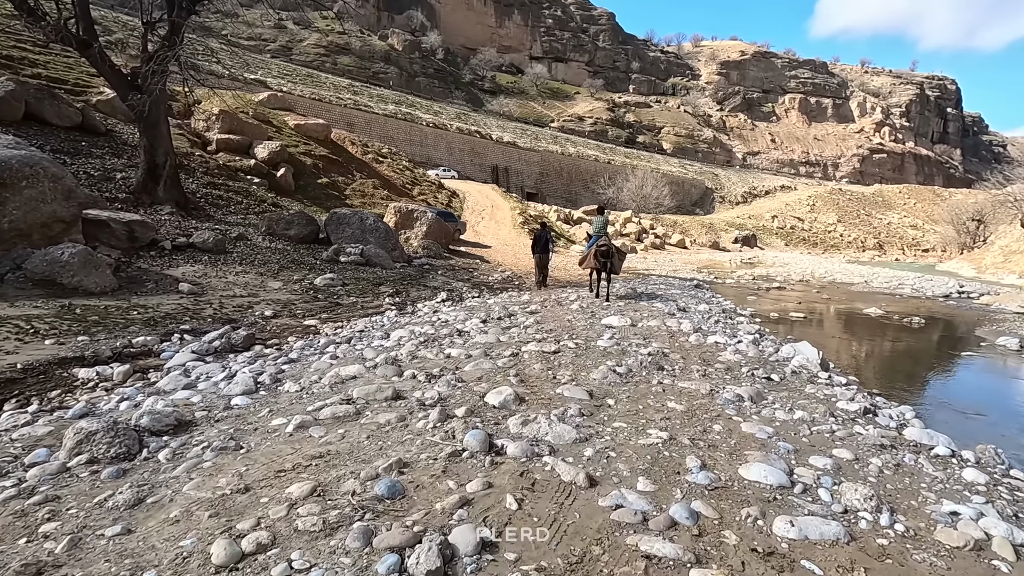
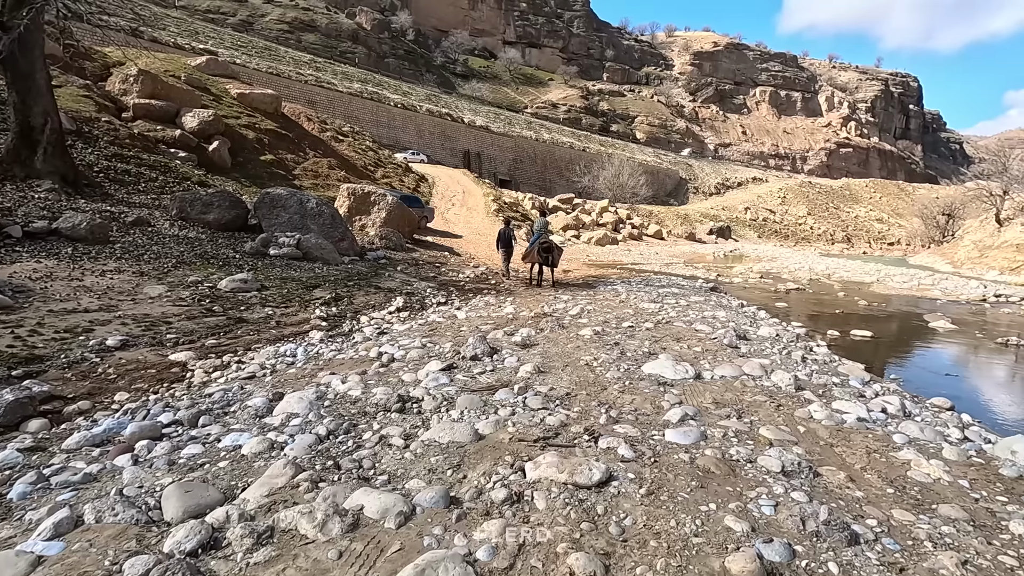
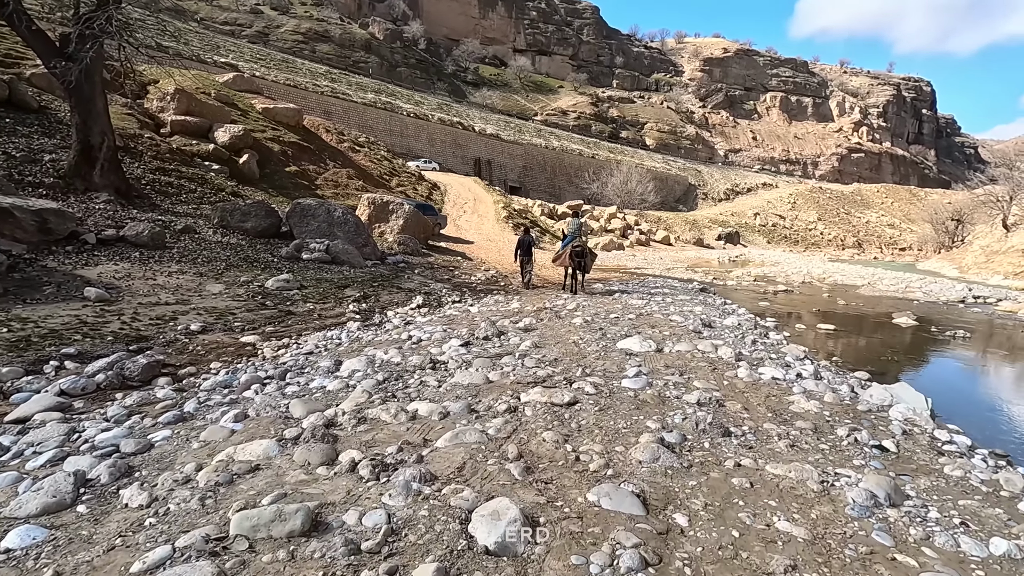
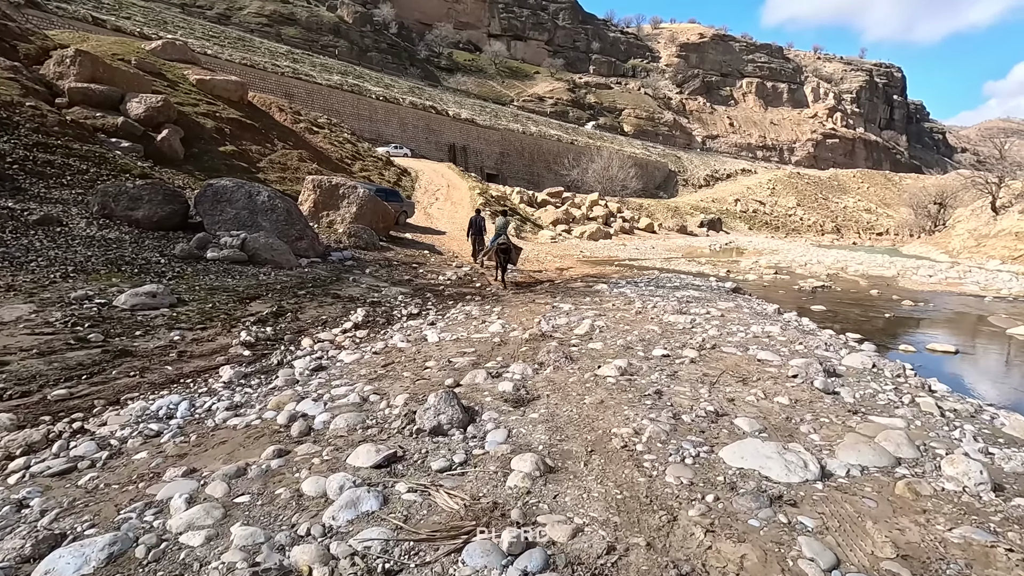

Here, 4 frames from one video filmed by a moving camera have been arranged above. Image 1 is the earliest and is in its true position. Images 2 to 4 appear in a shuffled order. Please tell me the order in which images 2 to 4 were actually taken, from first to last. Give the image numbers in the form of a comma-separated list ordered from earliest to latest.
3, 2, 4
